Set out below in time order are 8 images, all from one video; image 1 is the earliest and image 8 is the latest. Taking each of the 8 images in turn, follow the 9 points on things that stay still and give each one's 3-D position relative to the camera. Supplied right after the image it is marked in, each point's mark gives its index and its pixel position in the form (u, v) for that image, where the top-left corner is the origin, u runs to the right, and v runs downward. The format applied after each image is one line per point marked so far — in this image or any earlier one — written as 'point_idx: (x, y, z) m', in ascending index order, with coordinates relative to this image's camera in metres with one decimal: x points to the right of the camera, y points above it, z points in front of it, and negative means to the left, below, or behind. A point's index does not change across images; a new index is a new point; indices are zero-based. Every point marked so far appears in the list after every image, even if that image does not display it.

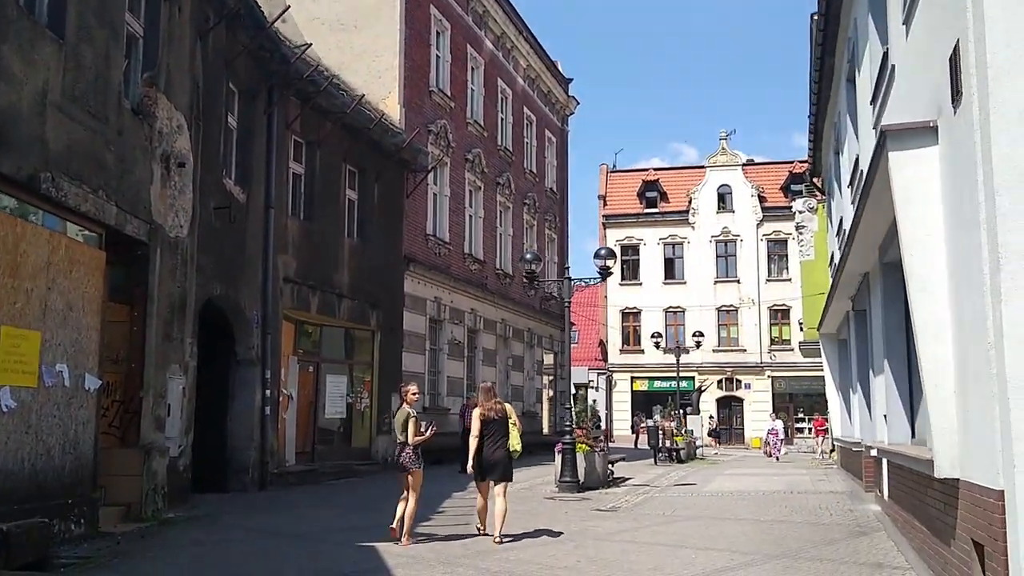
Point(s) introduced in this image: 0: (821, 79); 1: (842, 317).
0: (+5.3, +3.6, +16.1) m
1: (+5.8, -0.5, +16.3) m
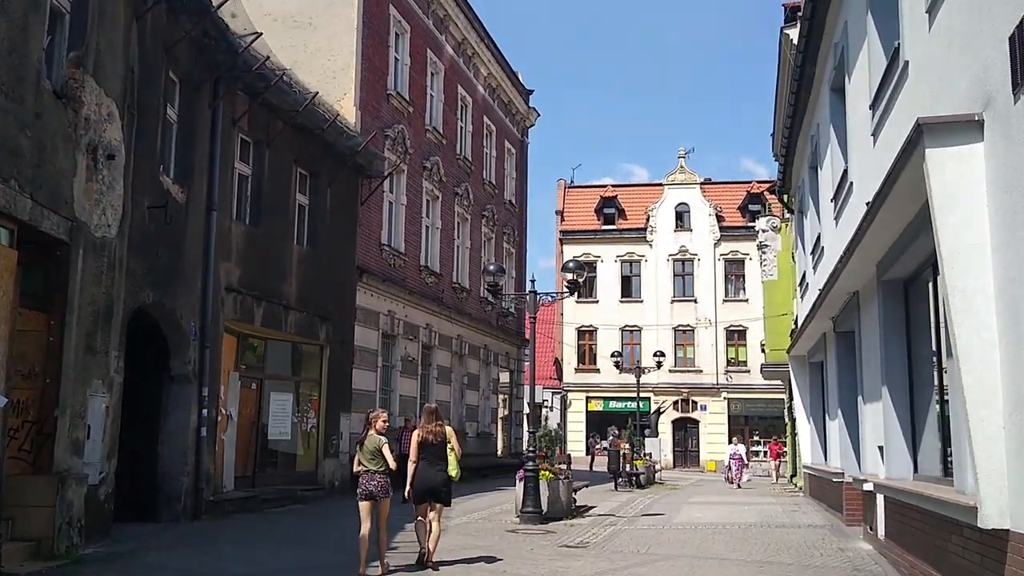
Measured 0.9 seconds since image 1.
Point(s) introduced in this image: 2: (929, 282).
0: (+4.7, +3.2, +15.4) m
1: (+5.1, -0.8, +15.6) m
2: (+3.8, +0.1, +8.5) m
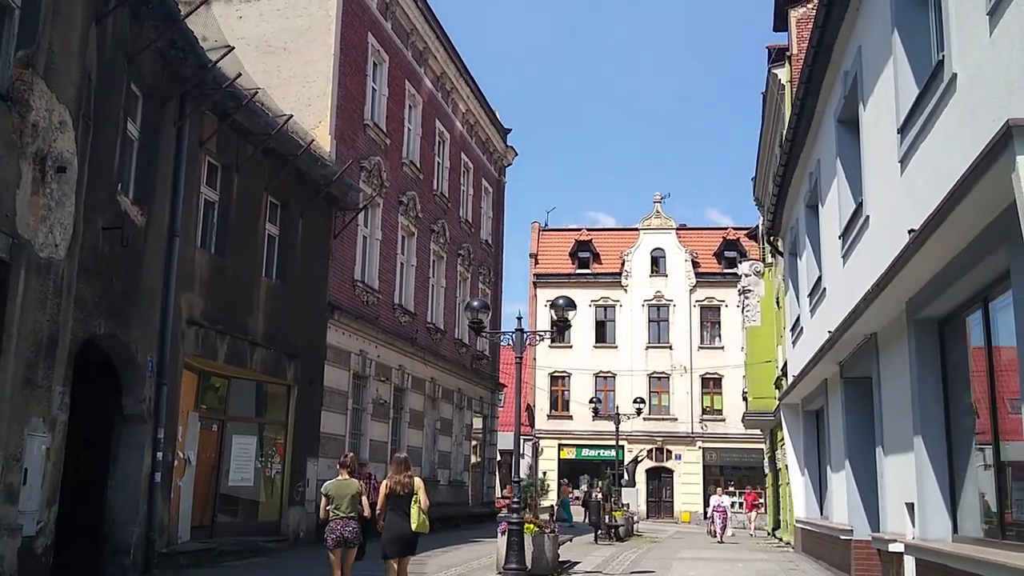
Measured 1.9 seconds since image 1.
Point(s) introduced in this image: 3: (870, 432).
0: (+4.5, +2.6, +14.8) m
1: (+4.8, -1.5, +14.8) m
2: (+3.8, -0.2, +7.7) m
3: (+4.7, -1.9, +12.3) m
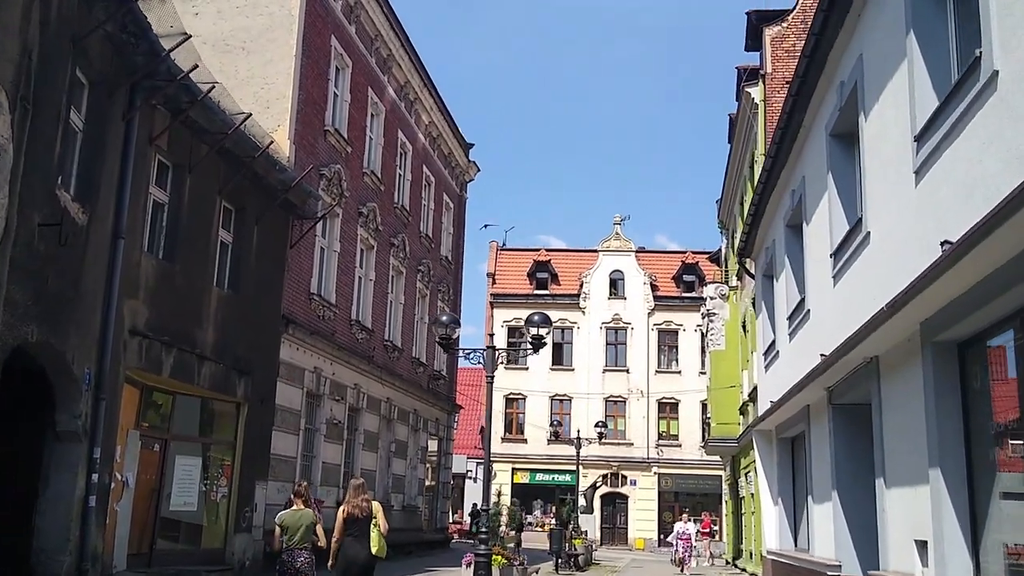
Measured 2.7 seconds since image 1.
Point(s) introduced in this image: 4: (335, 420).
0: (+4.1, +2.3, +14.3) m
1: (+4.4, -1.8, +14.2) m
2: (+3.7, -0.4, +7.1) m
3: (+4.3, -2.2, +11.7) m
4: (-3.7, -2.8, +19.9) m
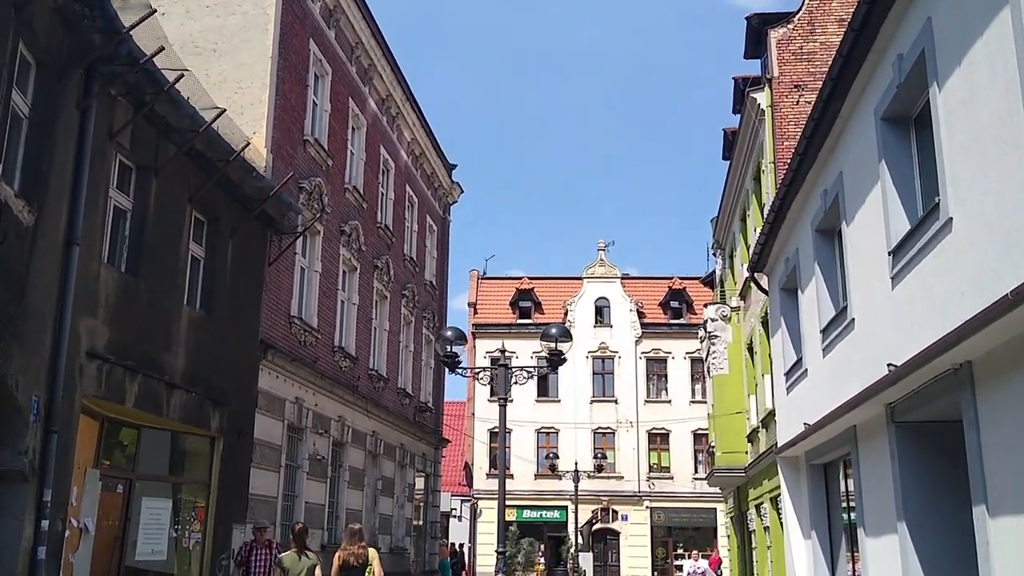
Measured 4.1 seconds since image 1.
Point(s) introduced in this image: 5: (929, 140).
0: (+4.2, +2.1, +13.0) m
1: (+4.5, -2.0, +12.7) m
2: (+4.1, -0.2, +5.7) m
3: (+4.5, -2.2, +10.2) m
4: (-3.8, -3.2, +18.2) m
5: (+4.5, +1.6, +10.1) m
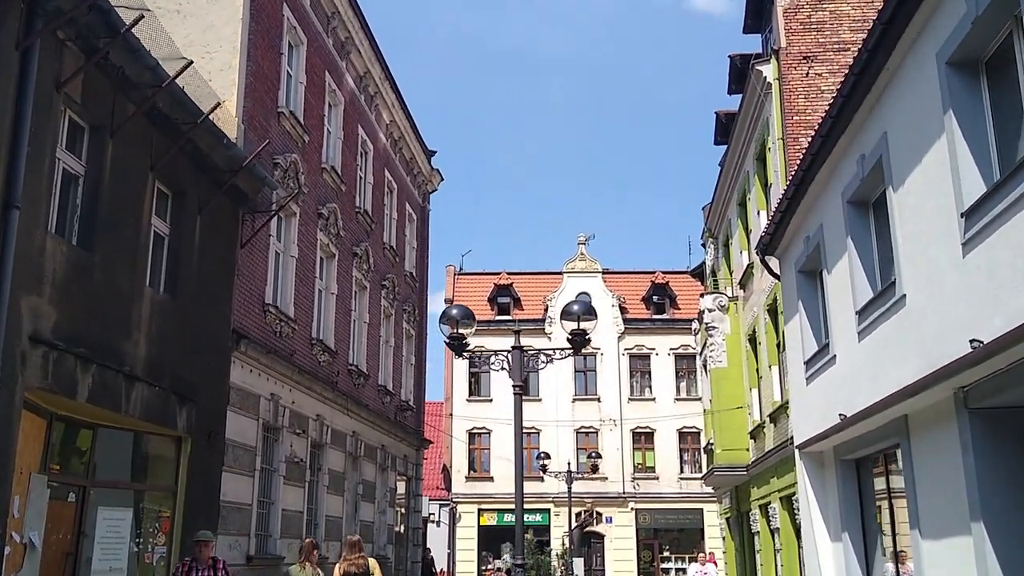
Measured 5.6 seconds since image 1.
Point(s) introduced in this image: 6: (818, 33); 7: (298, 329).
0: (+4.2, +2.5, +11.7) m
1: (+4.6, -1.6, +11.4) m
2: (+4.4, +0.1, +4.4) m
3: (+4.7, -1.8, +9.0) m
4: (-3.8, -3.0, +16.6) m
5: (+4.6, +1.9, +8.8) m
6: (+6.0, +5.0, +18.5) m
7: (-3.9, -0.7, +17.2) m
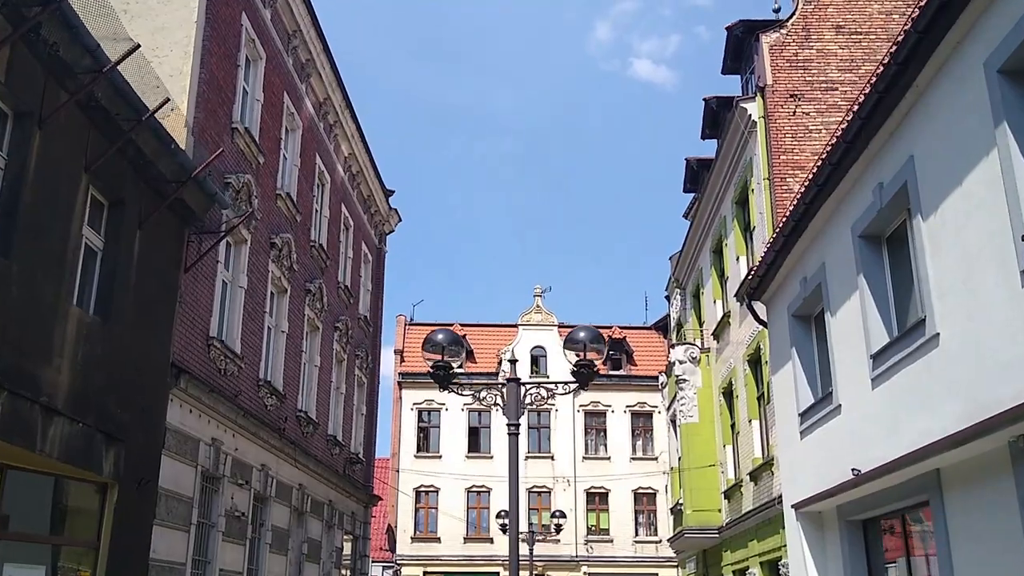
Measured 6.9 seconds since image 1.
0: (+4.1, +2.0, +10.7) m
1: (+4.4, -2.1, +10.3) m
2: (+4.7, +0.1, +3.4) m
3: (+4.7, -2.1, +7.8) m
4: (-4.3, -3.5, +14.8) m
5: (+4.7, +1.6, +7.9) m
6: (+5.5, +4.1, +17.8) m
7: (-4.4, -1.3, +15.5) m
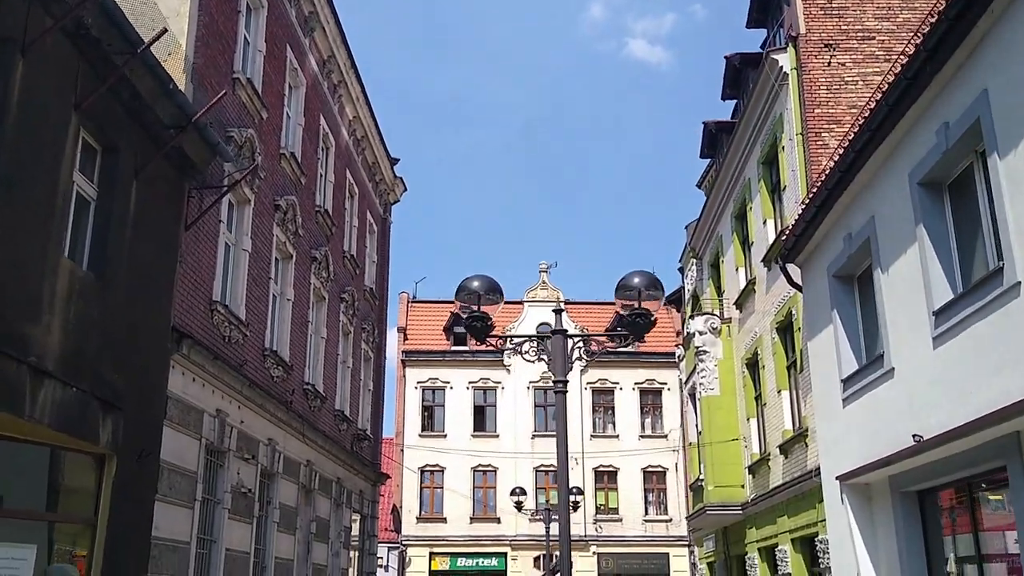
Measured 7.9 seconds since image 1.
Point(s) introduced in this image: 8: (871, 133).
0: (+4.5, +2.6, +9.8) m
1: (+4.8, -1.5, +9.4) m
2: (+5.1, +0.5, +2.5) m
3: (+5.1, -1.6, +6.9) m
4: (-4.0, -3.0, +13.9) m
5: (+5.1, +2.1, +6.9) m
6: (+5.8, +4.8, +16.8) m
7: (-4.1, -0.7, +14.6) m
8: (+4.5, +1.9, +11.7) m
